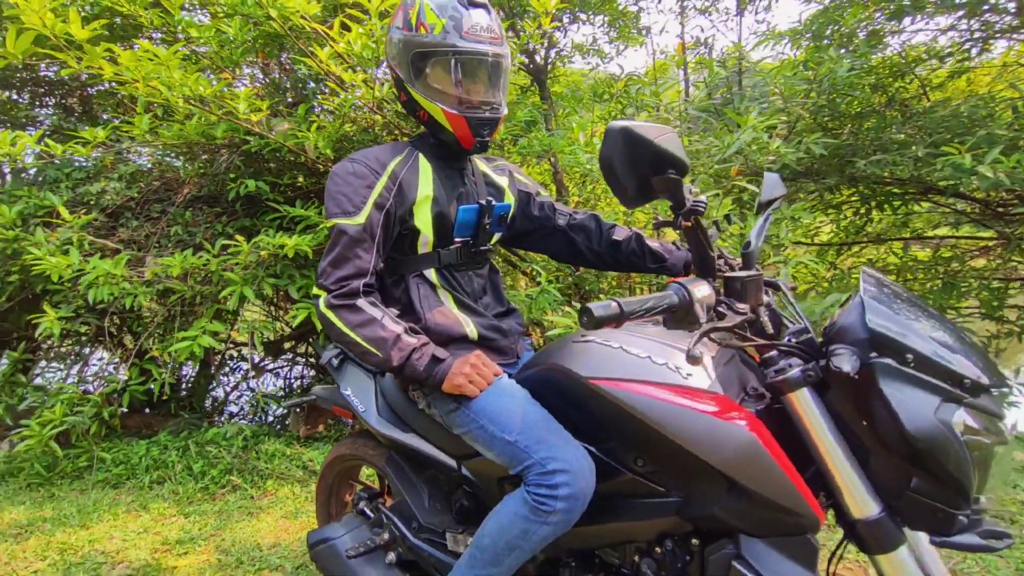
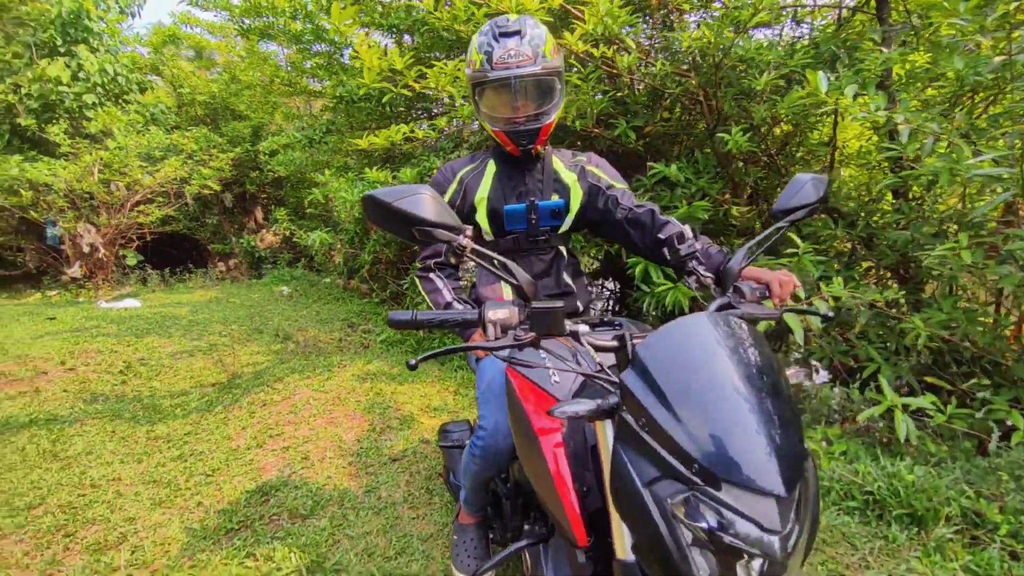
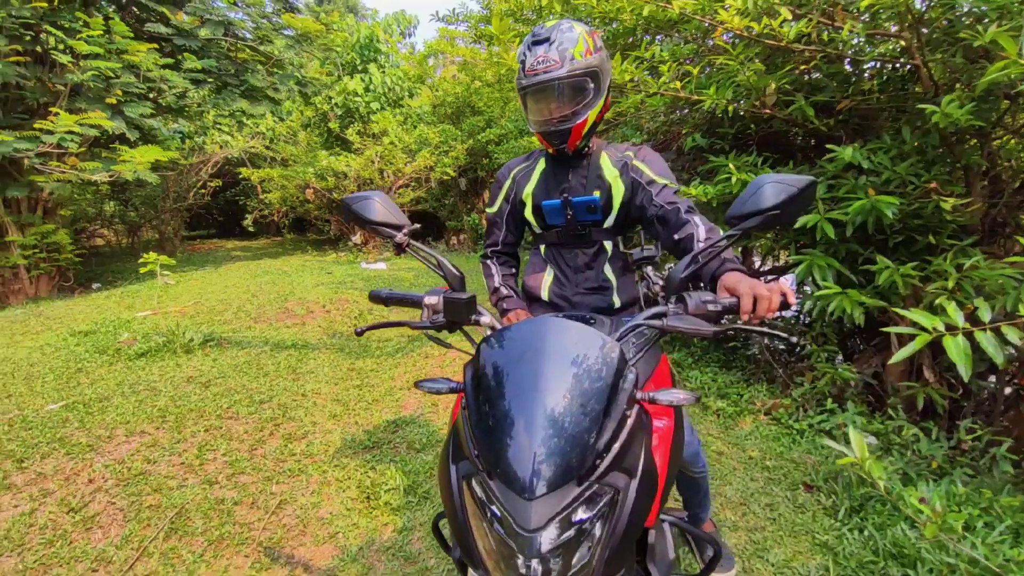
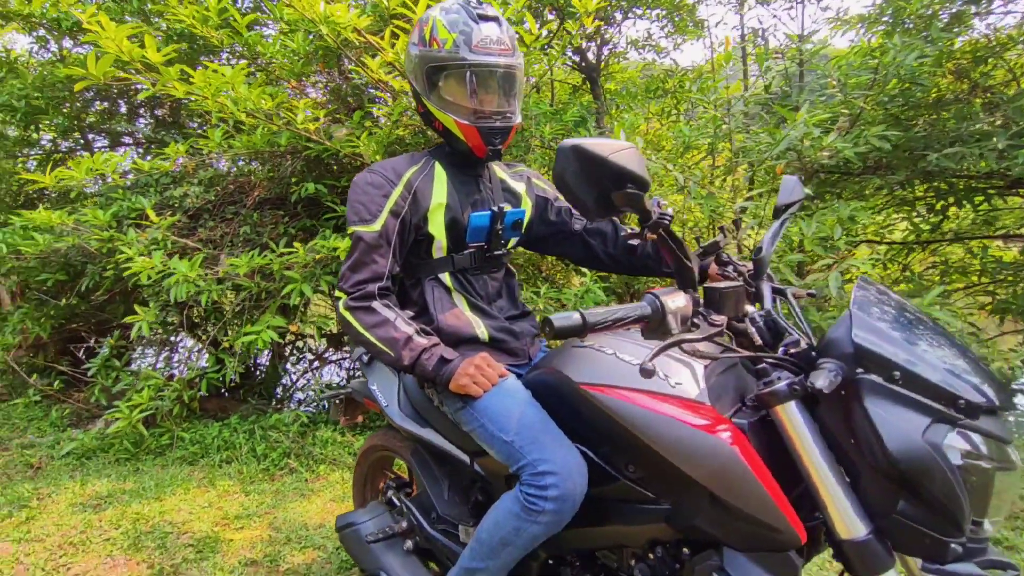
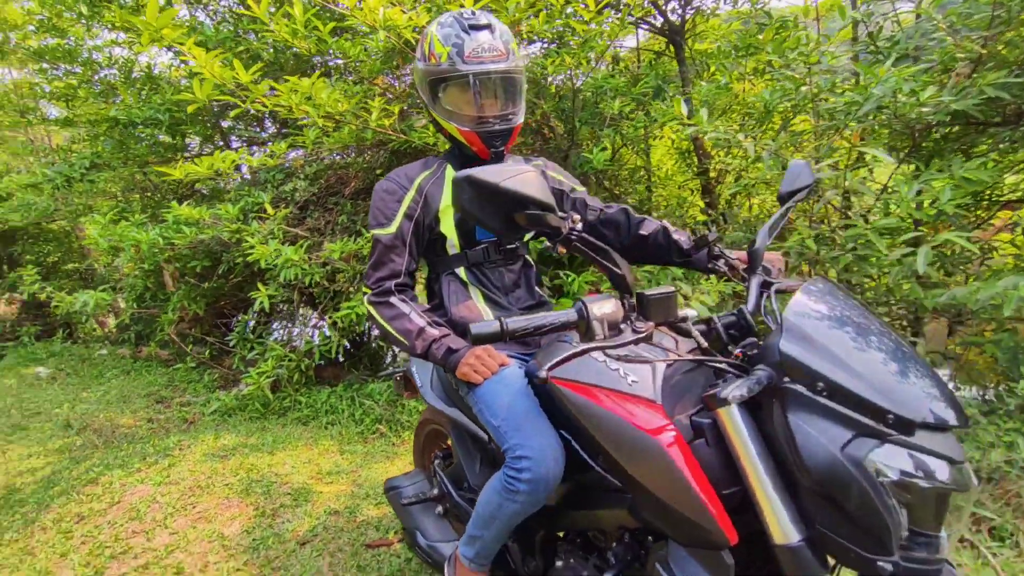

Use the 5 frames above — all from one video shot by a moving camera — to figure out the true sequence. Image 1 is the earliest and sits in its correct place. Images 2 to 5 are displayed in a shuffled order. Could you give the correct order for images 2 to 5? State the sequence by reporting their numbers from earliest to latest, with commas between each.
4, 5, 2, 3
